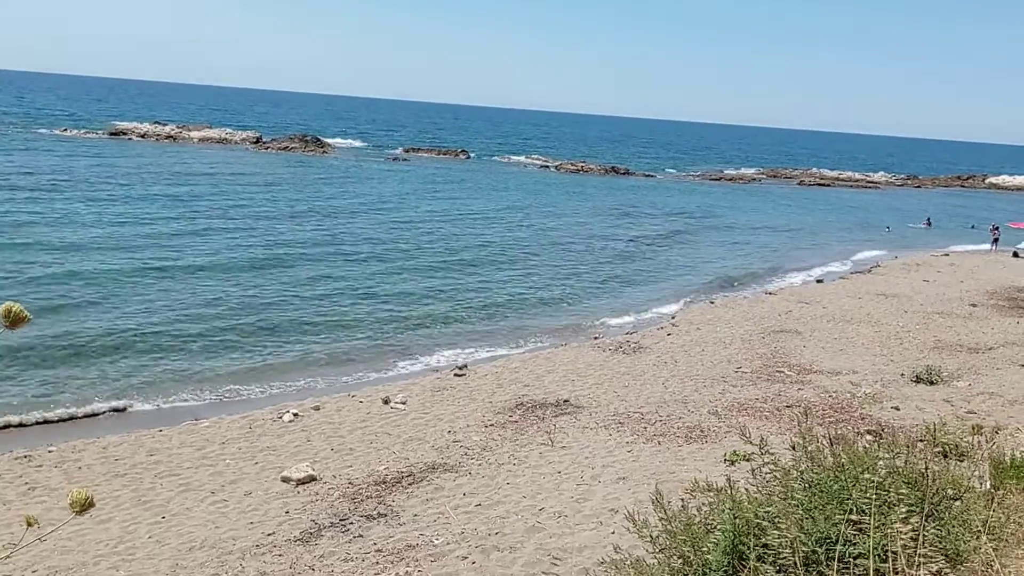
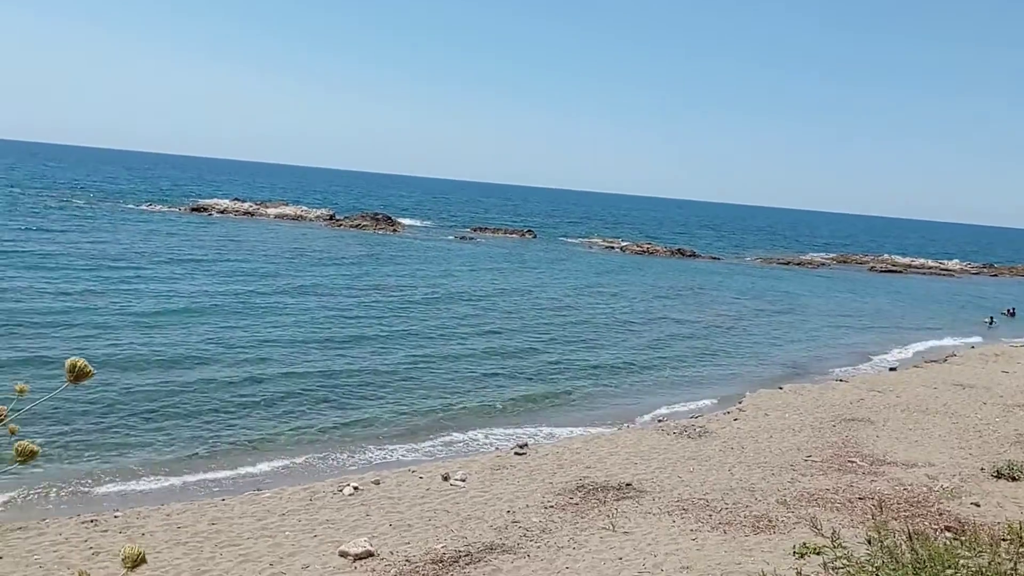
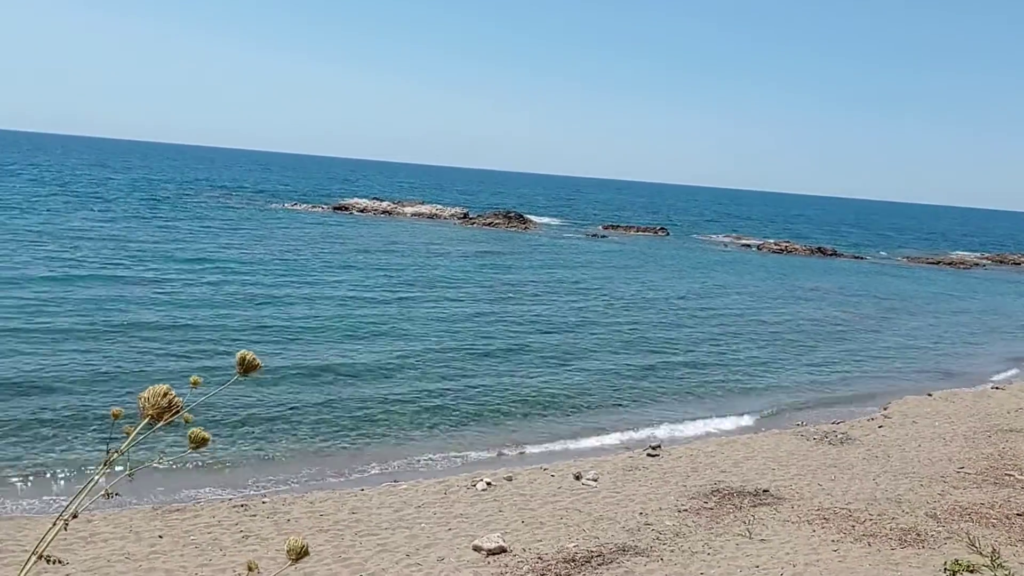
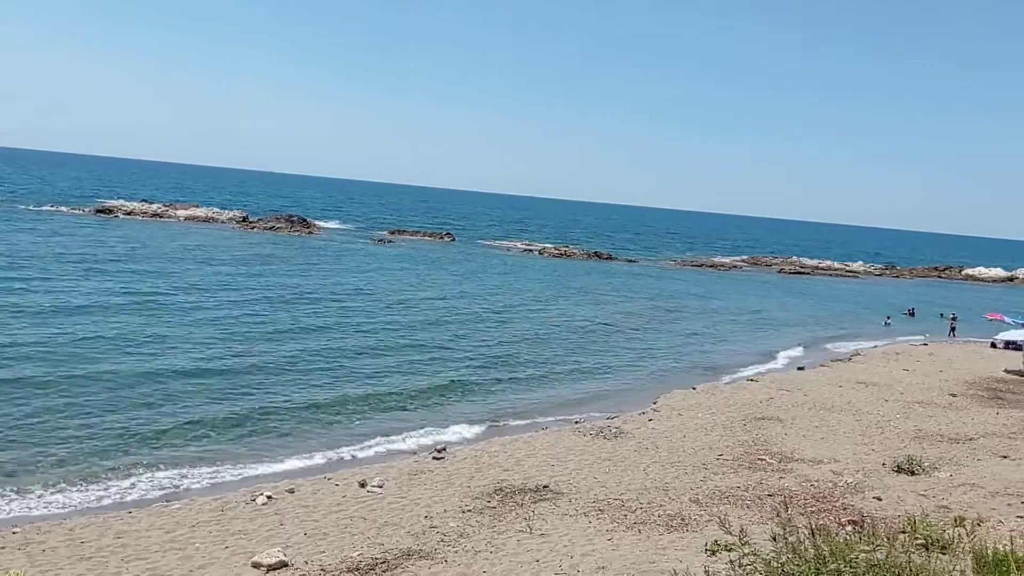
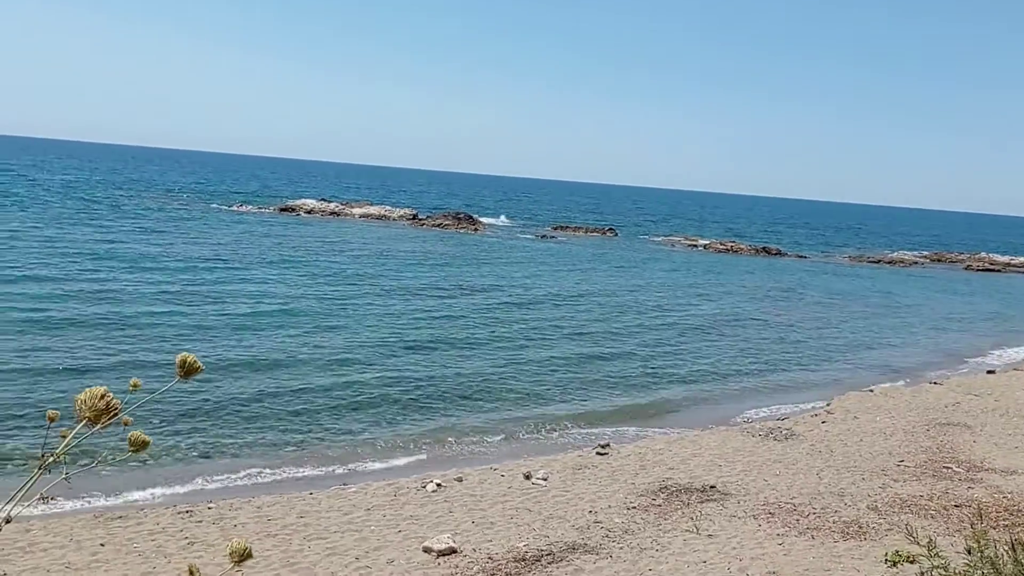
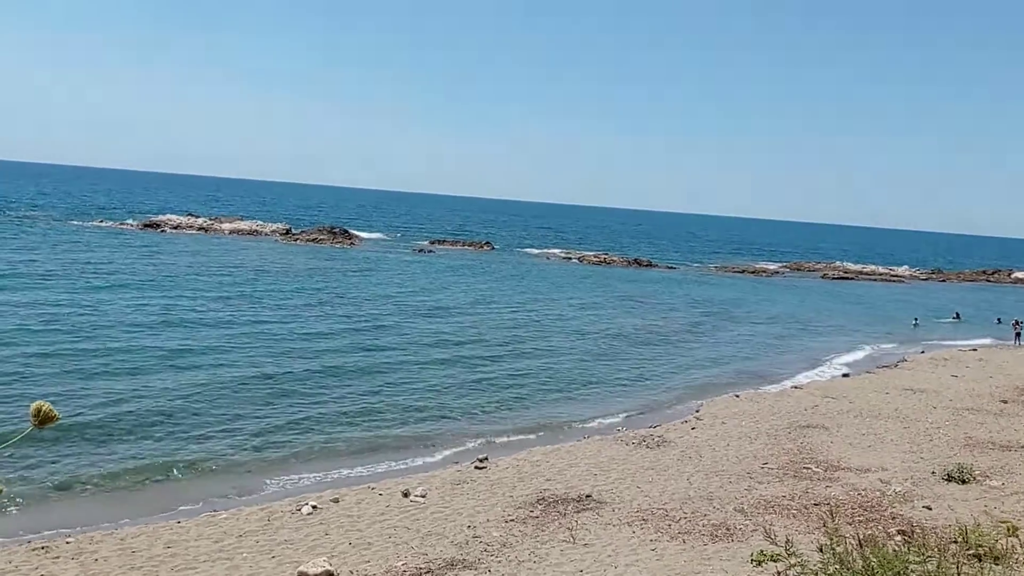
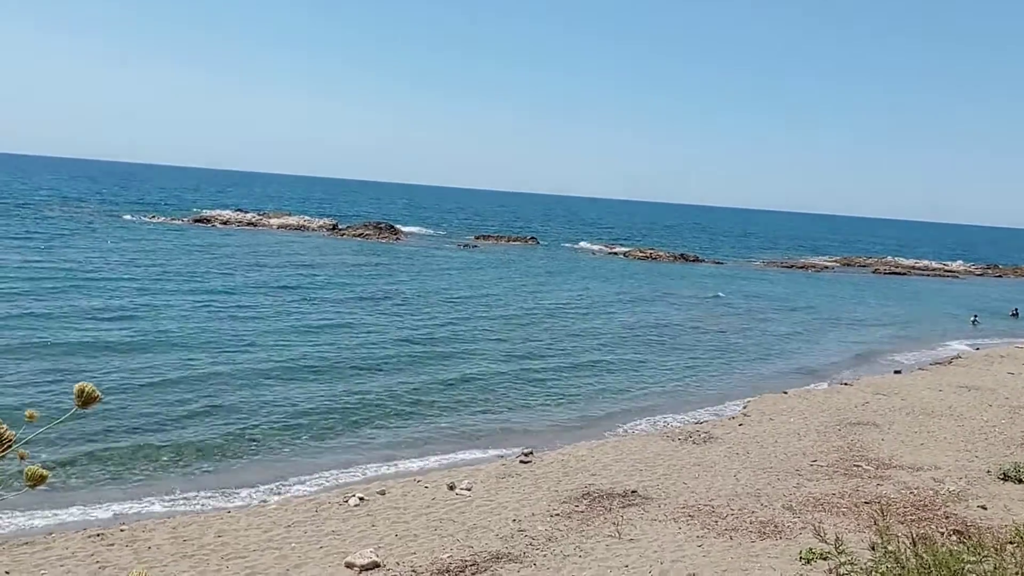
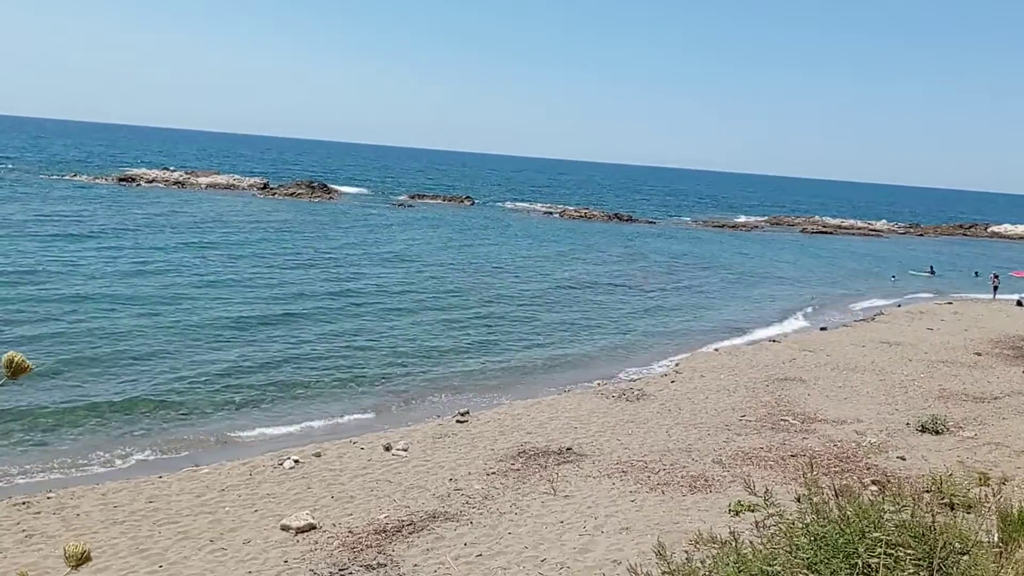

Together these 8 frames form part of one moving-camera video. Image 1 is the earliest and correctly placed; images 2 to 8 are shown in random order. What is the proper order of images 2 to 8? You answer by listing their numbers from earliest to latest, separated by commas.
8, 6, 7, 4, 2, 5, 3
